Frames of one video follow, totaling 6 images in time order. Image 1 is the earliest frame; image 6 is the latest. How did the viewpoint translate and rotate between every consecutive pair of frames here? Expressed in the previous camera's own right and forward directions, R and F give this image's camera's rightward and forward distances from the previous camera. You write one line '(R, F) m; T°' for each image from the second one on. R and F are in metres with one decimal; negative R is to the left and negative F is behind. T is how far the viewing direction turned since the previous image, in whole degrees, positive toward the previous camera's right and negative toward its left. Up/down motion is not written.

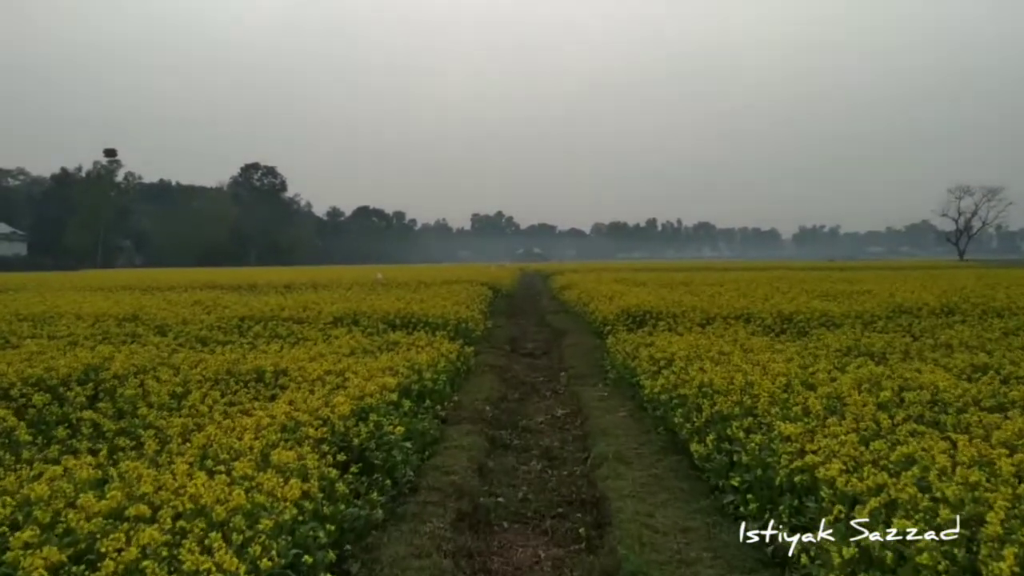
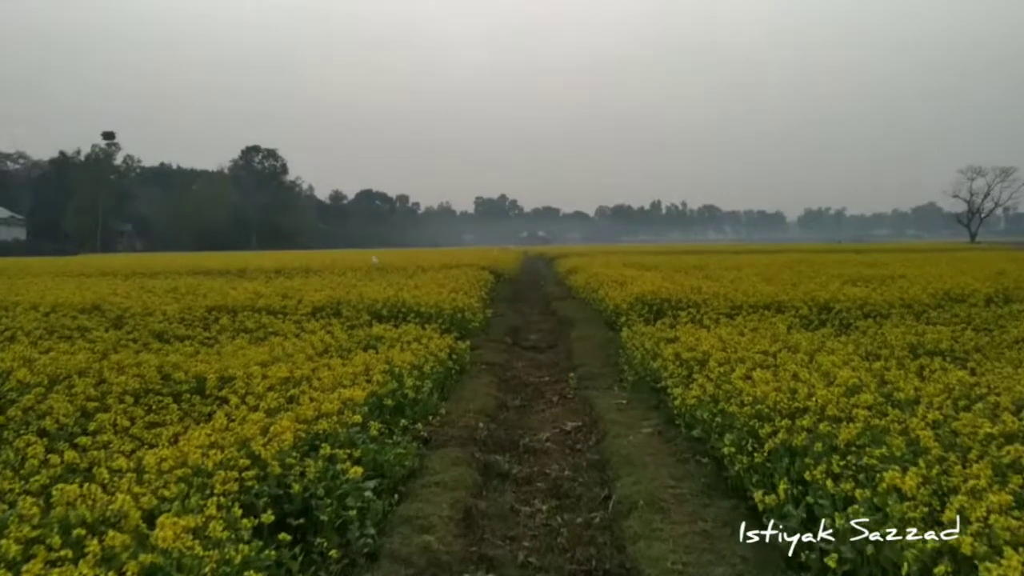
(0.0, +1.9) m; 0°
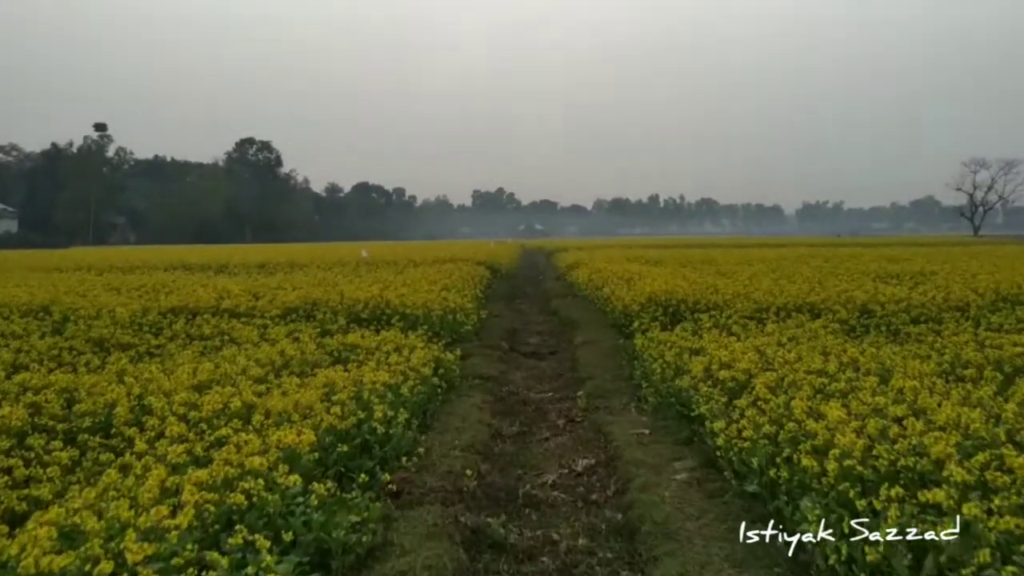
(0.0, +1.8) m; 0°
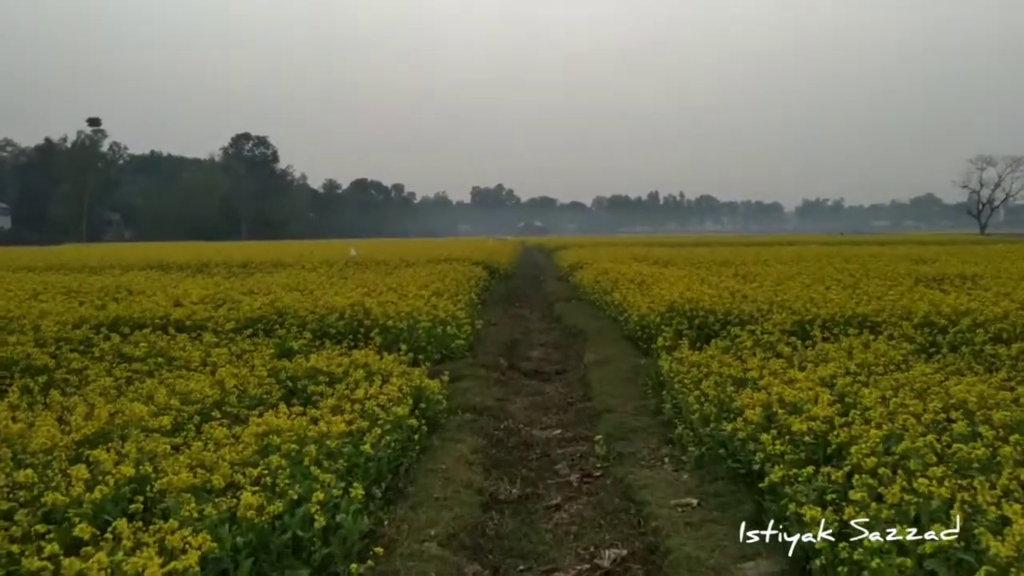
(0.0, +2.0) m; 0°
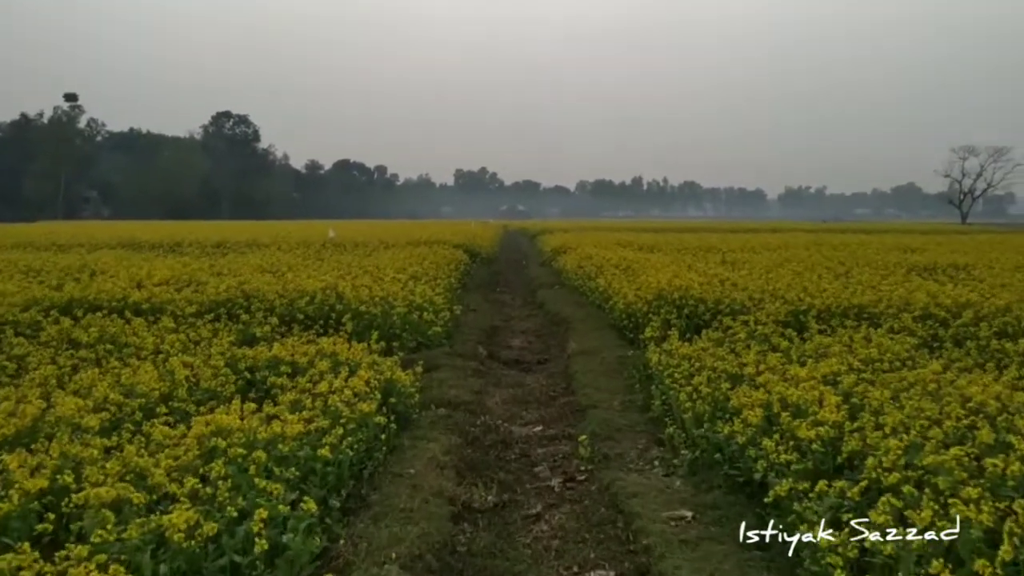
(0.0, +0.6) m; +1°
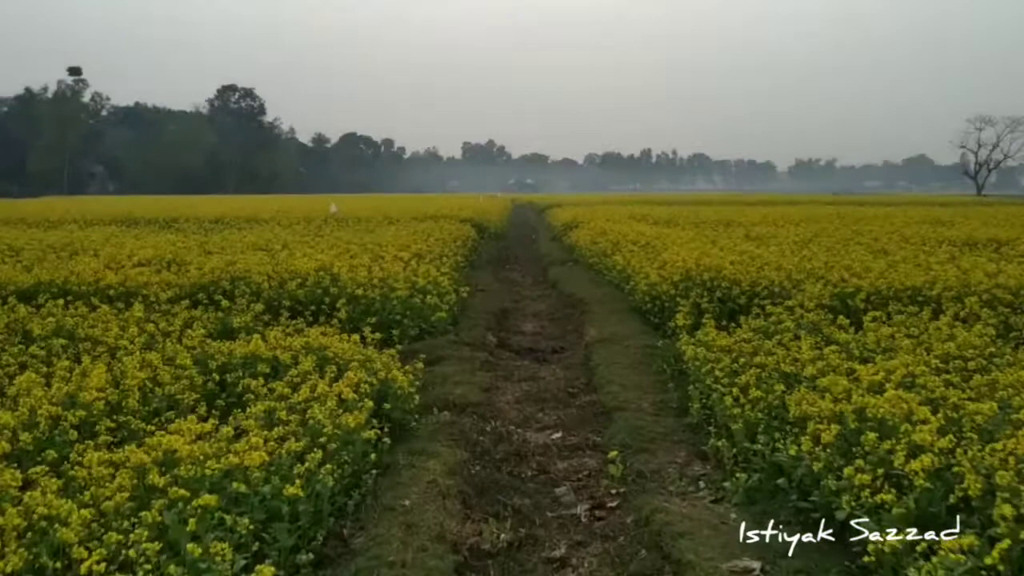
(0.0, +1.1) m; -1°
